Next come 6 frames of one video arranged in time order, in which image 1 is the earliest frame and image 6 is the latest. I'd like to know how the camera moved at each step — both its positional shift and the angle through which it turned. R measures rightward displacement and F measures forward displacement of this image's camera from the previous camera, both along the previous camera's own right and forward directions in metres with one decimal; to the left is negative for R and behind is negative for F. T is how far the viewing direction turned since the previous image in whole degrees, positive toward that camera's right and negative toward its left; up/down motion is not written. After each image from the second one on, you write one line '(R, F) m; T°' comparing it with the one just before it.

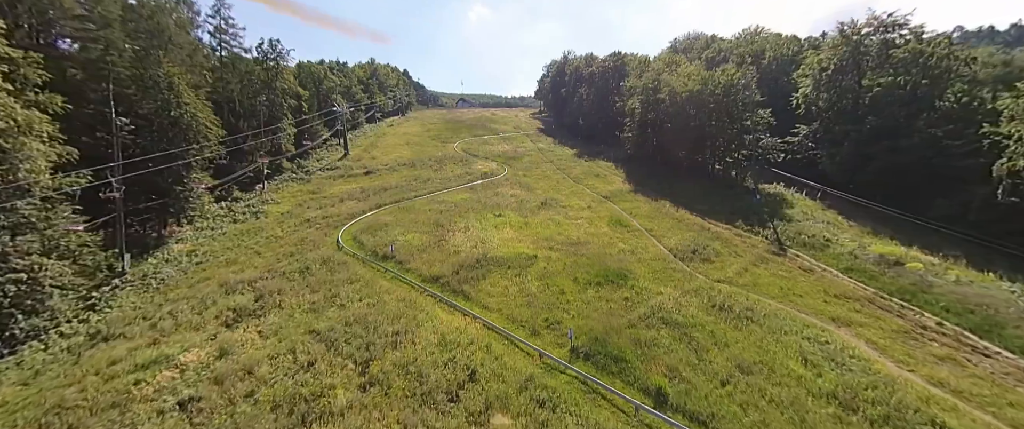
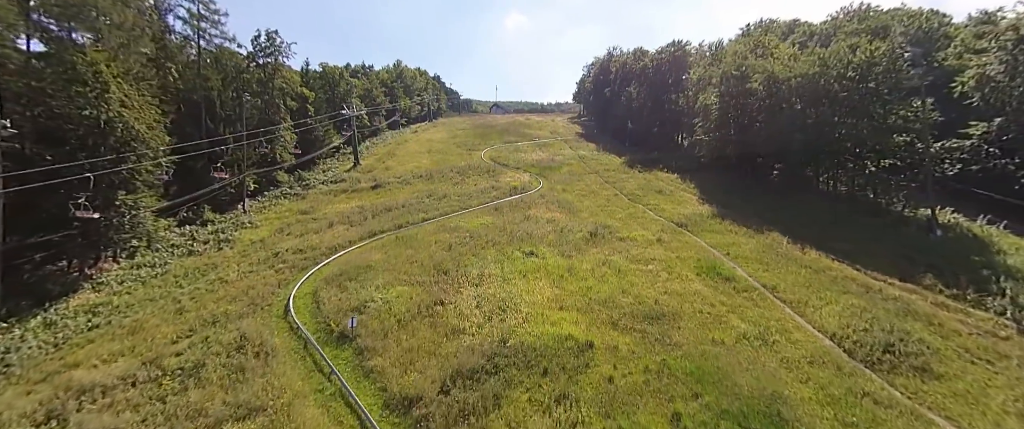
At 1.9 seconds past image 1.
(-0.1, +7.9) m; -5°
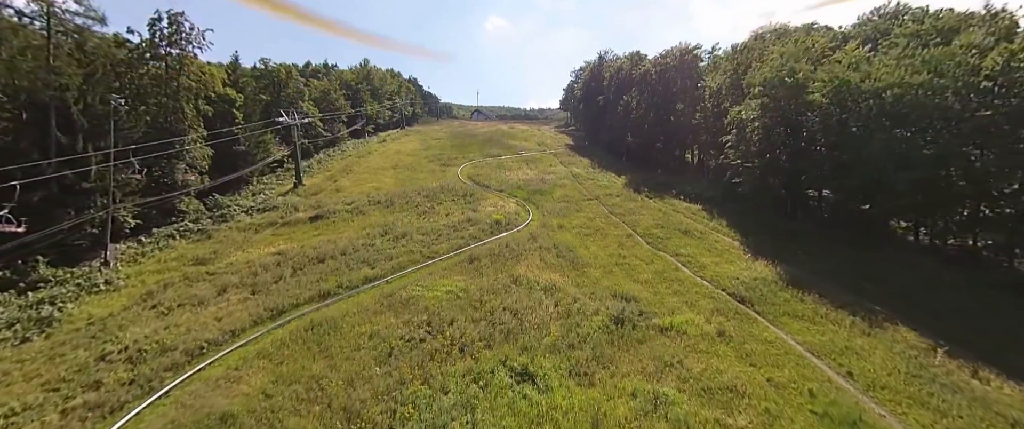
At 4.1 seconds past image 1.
(0.0, +7.5) m; +3°
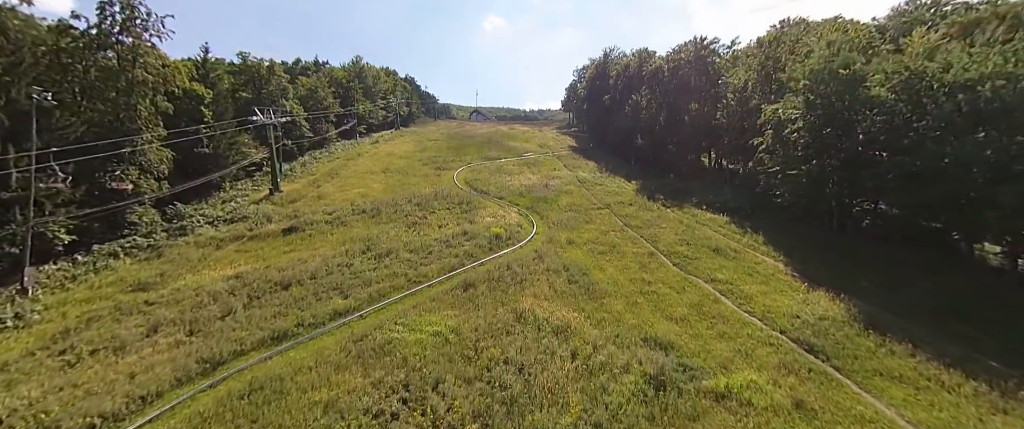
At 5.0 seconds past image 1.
(-0.1, +3.3) m; 0°
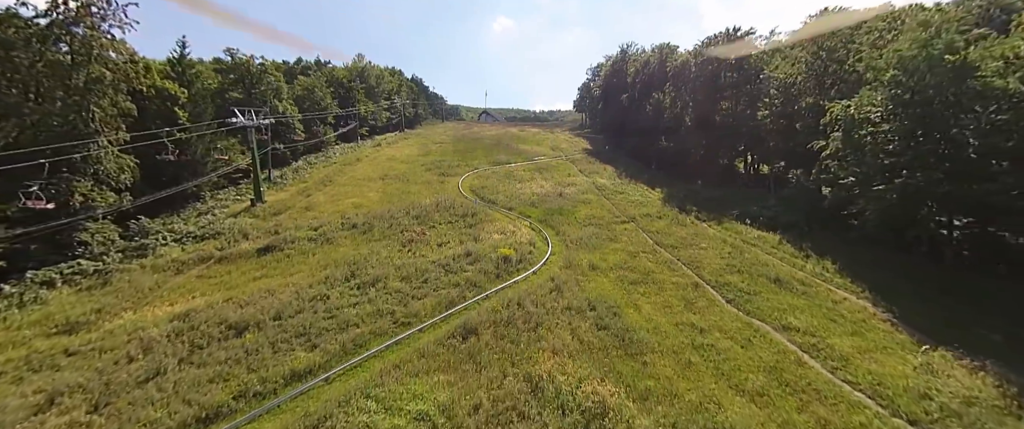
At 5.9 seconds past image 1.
(-0.1, +3.6) m; -1°
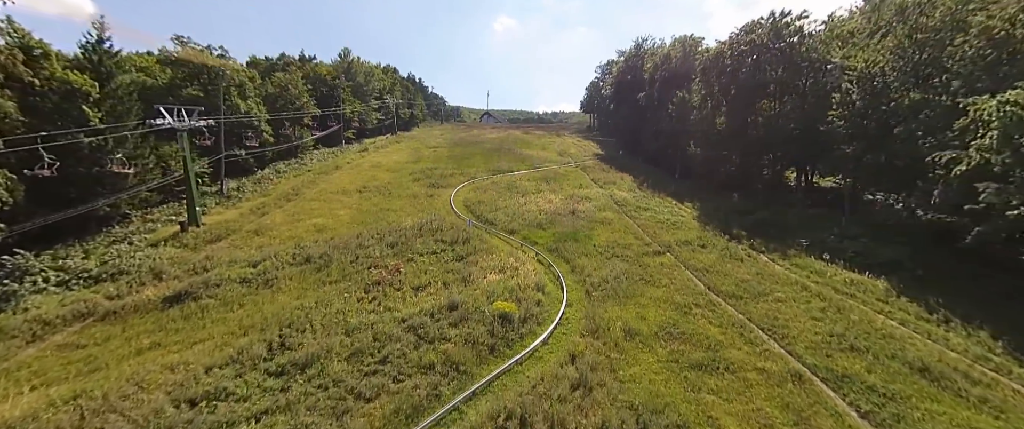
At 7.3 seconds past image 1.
(+0.1, +5.6) m; 0°
